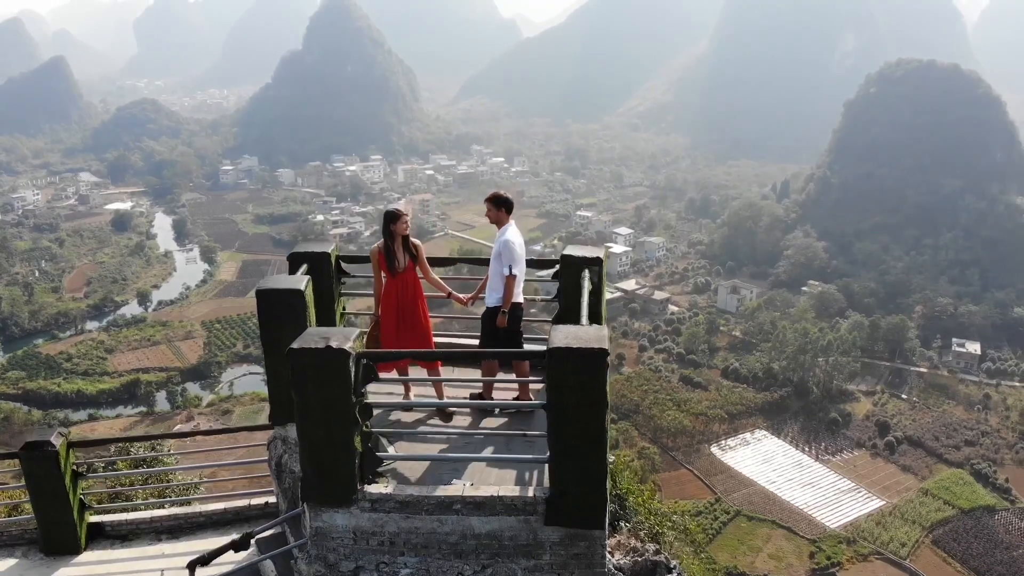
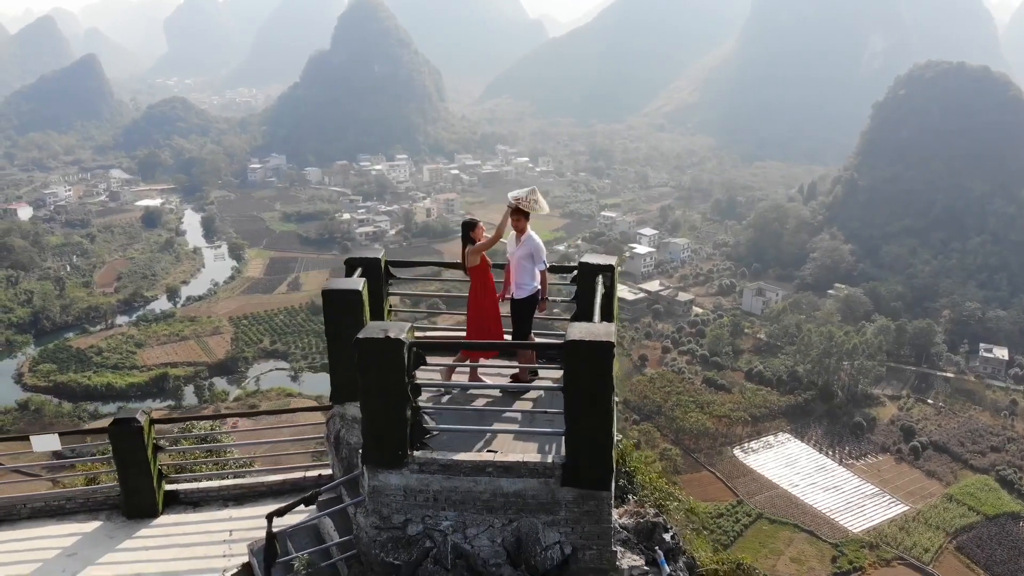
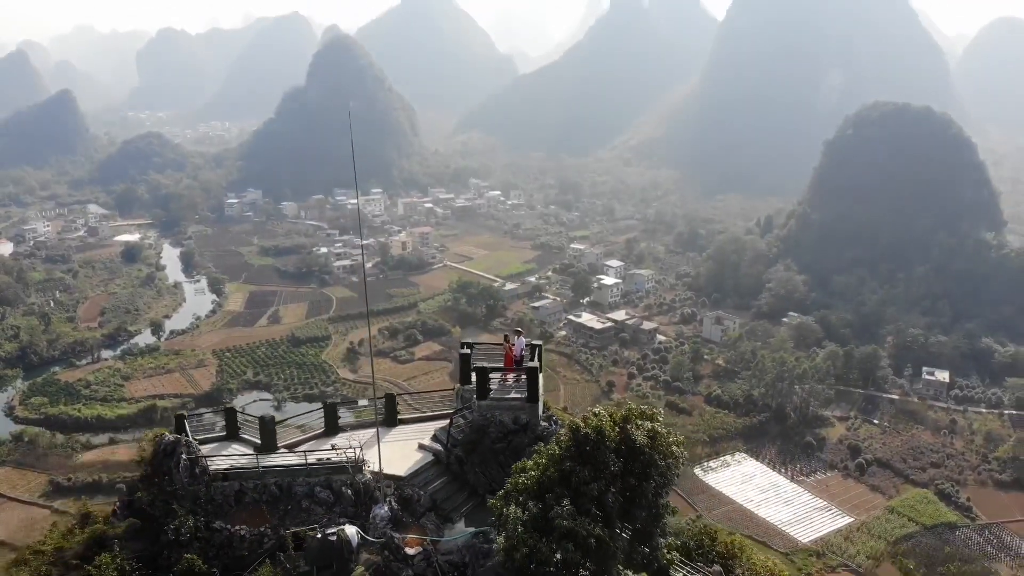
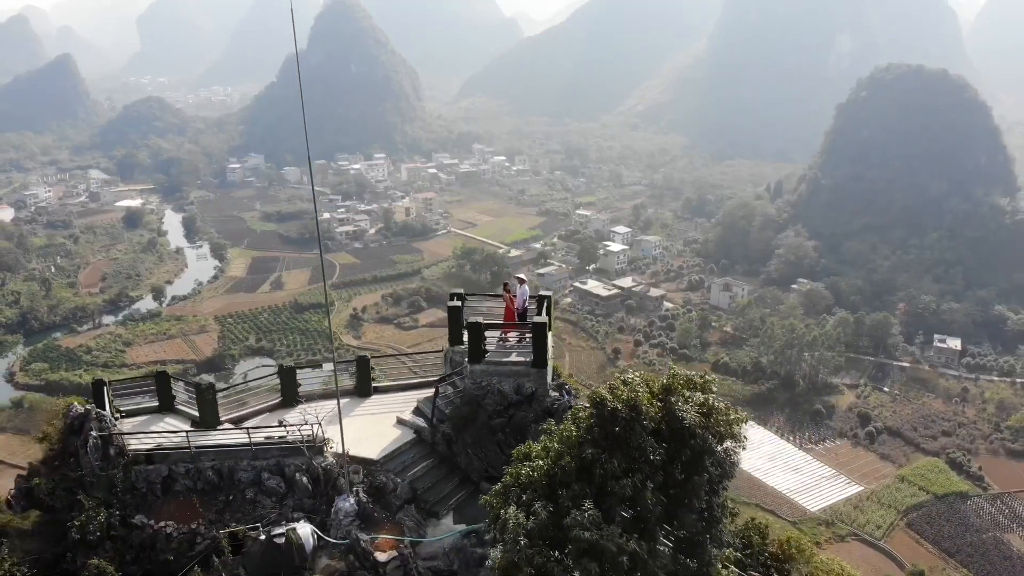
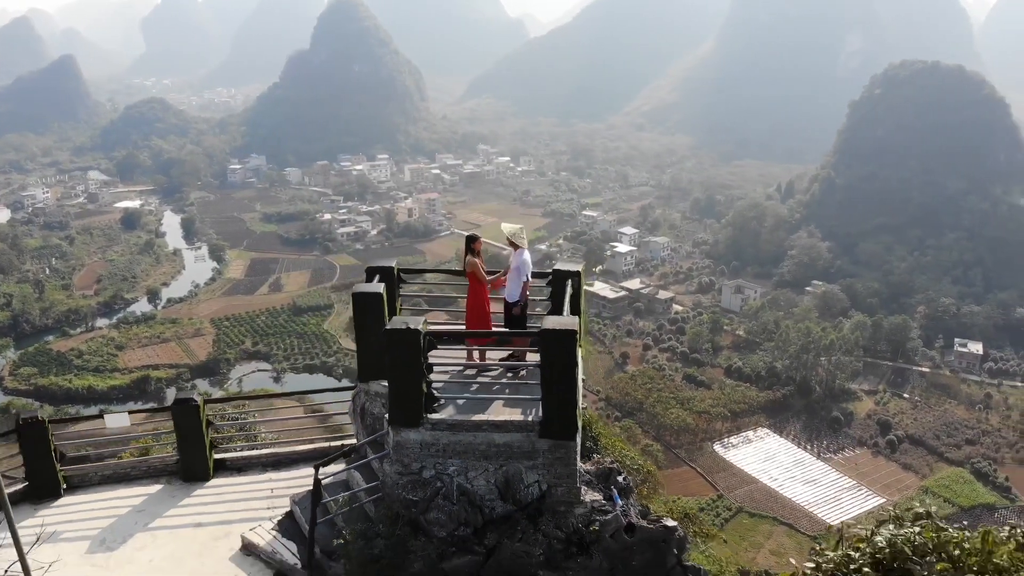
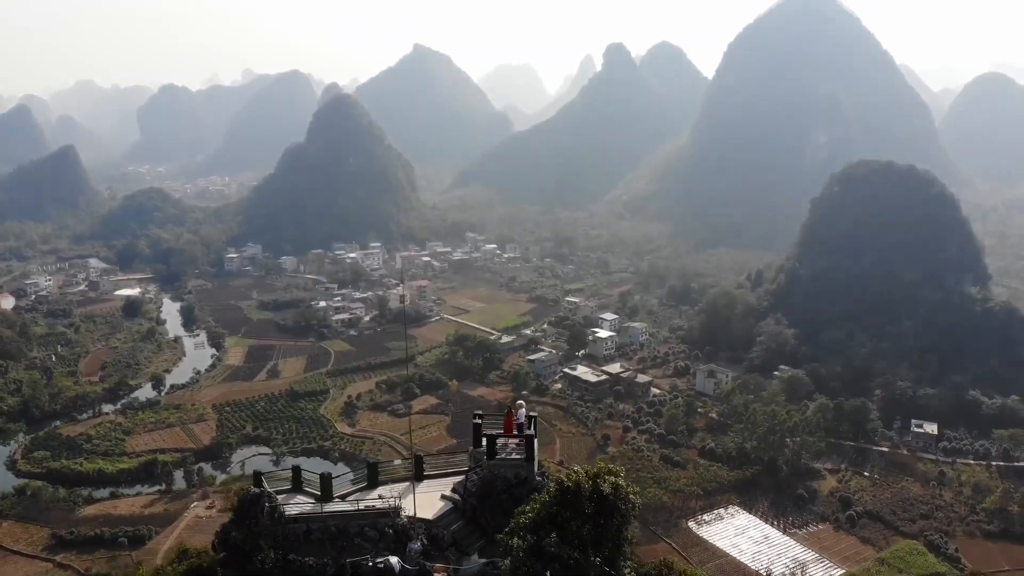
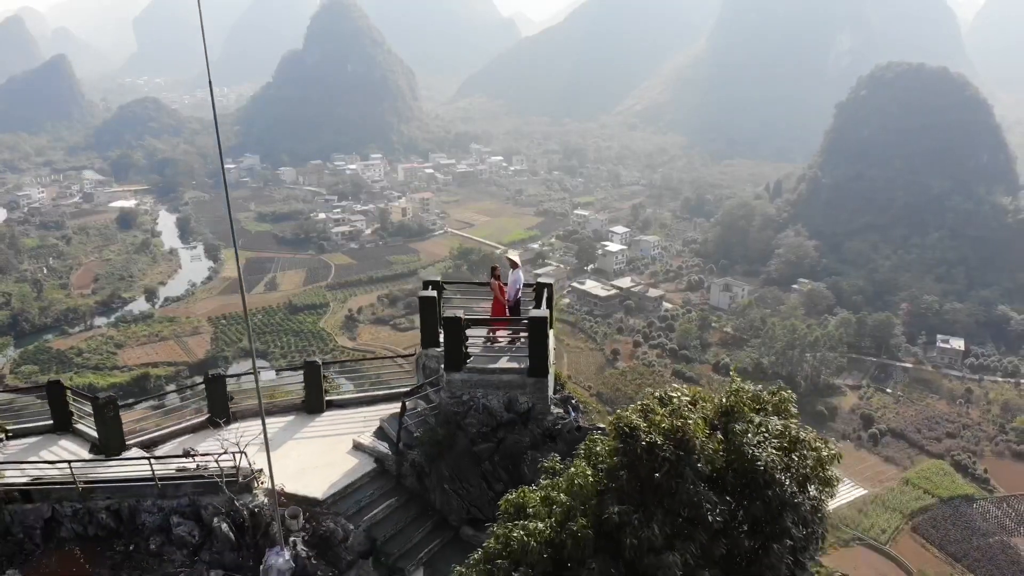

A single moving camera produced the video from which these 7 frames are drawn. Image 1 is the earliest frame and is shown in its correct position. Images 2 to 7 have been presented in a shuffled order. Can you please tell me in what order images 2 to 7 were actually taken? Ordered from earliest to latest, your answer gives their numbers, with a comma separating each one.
2, 5, 7, 4, 3, 6
